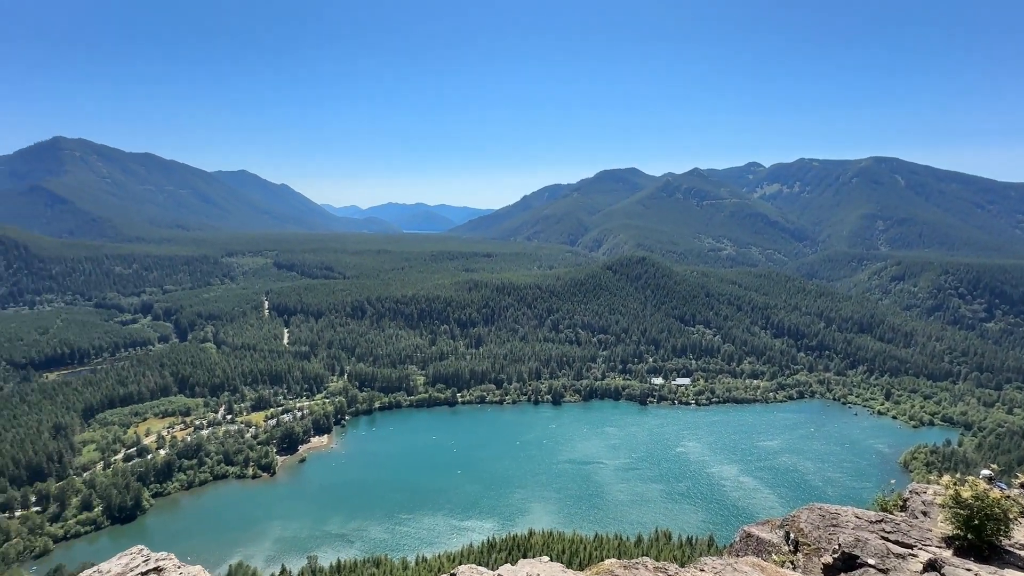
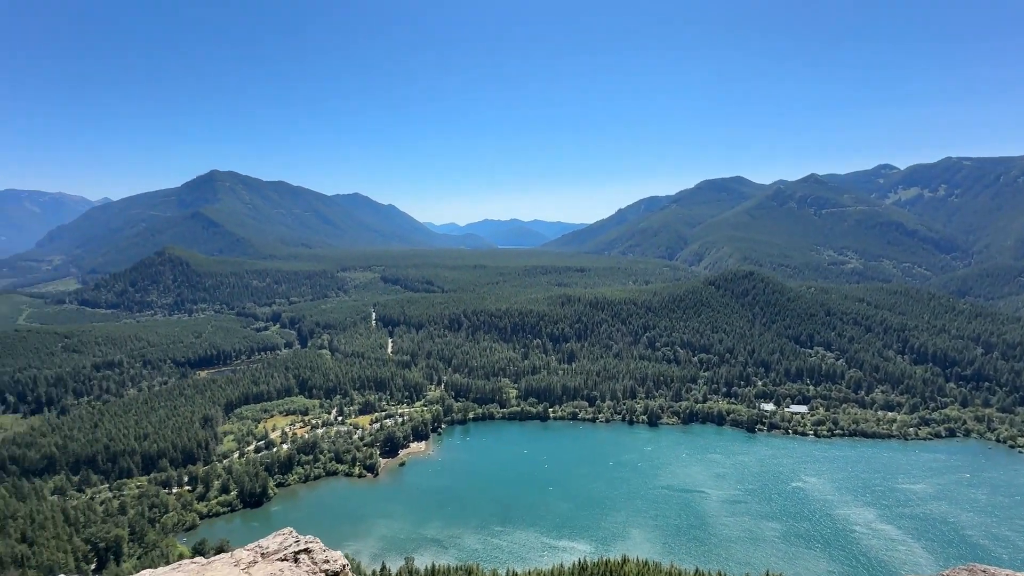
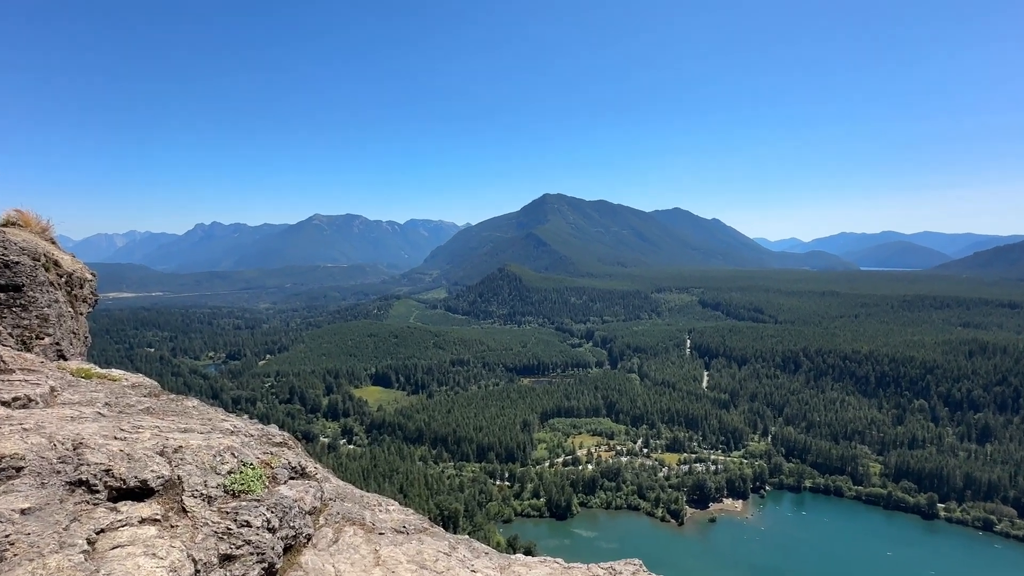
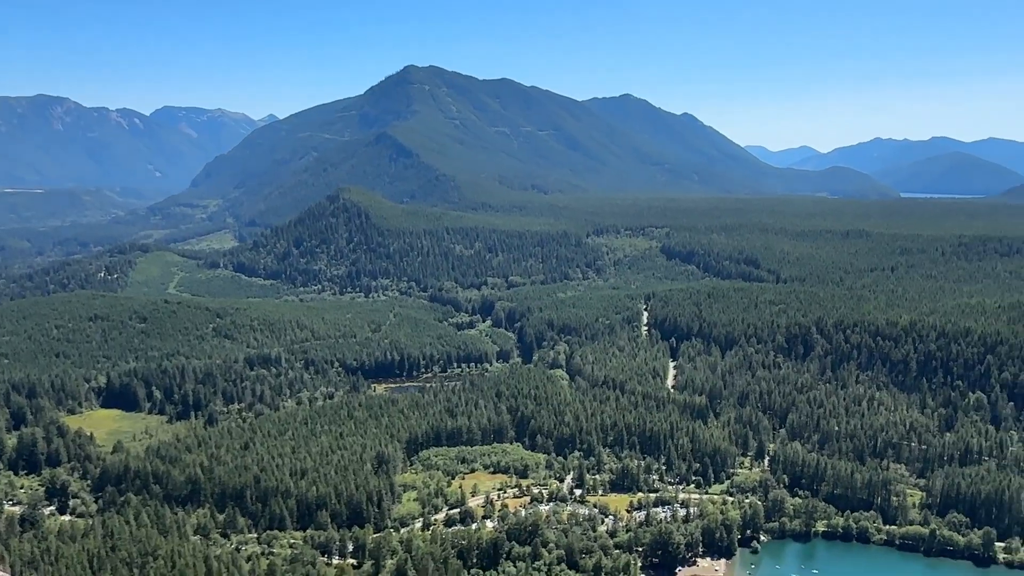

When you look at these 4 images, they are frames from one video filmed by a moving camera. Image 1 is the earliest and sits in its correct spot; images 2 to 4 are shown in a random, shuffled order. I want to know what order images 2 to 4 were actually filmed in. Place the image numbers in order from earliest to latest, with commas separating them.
2, 3, 4
